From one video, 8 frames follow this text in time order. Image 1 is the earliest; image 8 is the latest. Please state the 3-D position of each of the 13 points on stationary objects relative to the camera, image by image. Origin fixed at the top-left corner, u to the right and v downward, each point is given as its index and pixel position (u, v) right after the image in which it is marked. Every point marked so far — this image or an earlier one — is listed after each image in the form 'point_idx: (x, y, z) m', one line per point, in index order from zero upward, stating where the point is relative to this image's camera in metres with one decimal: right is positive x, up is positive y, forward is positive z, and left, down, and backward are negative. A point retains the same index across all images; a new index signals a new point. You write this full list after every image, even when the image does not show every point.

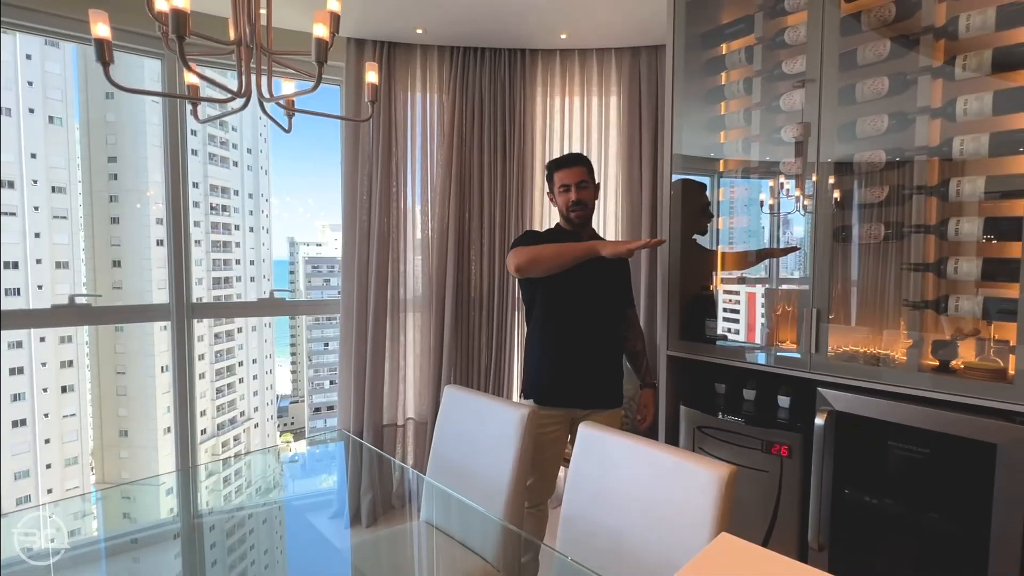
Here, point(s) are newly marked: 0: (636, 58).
0: (+0.6, +1.2, +2.6) m
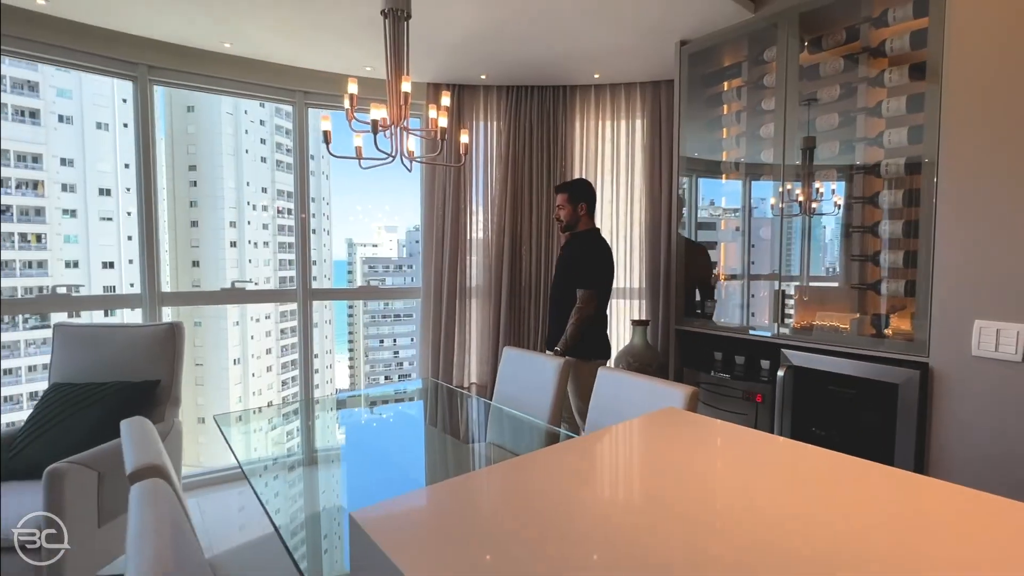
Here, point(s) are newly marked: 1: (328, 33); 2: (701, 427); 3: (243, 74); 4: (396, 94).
0: (+0.9, +1.2, +3.2) m
1: (-0.9, +1.3, +2.6) m
2: (+0.4, -0.4, +1.3) m
3: (-1.6, +1.3, +3.1) m
4: (-0.4, +0.6, +1.7) m
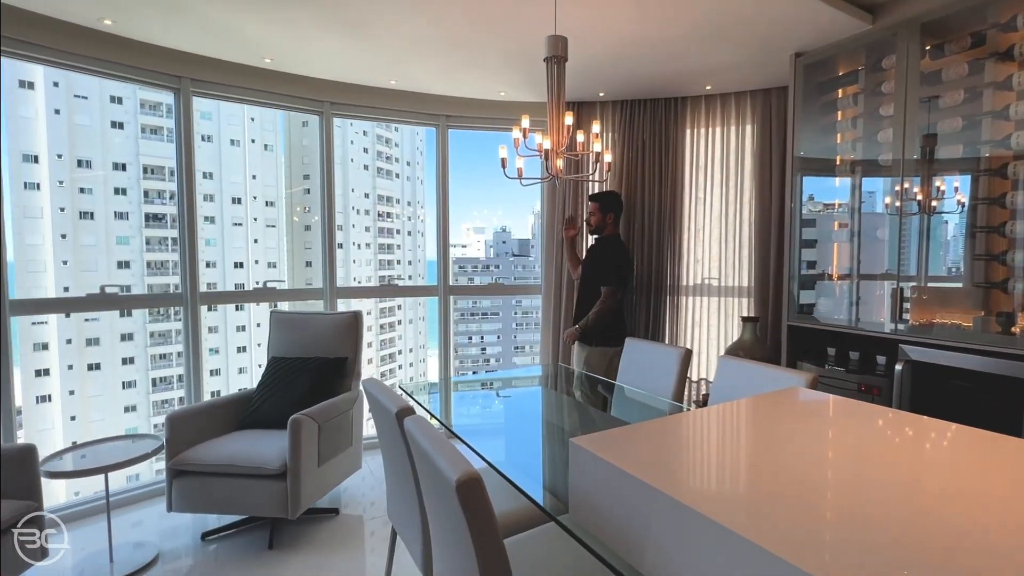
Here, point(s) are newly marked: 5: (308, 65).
0: (+1.7, +1.2, +3.3) m
1: (-0.2, +1.3, +3.0) m
2: (+0.8, -0.4, +1.5) m
3: (-0.9, +1.3, +3.6) m
4: (+0.2, +0.7, +2.0) m
5: (-1.2, +1.3, +3.0) m
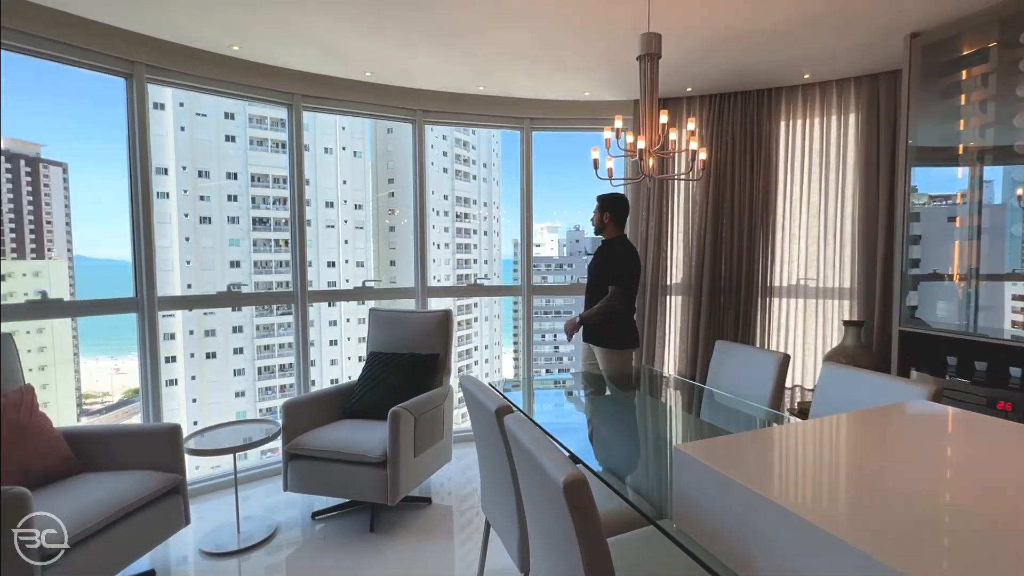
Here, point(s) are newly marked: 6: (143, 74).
0: (+2.2, +1.2, +3.1) m
1: (+0.3, +1.3, +3.0) m
2: (+1.1, -0.4, +1.4) m
3: (-0.3, +1.3, +3.7) m
4: (+0.5, +0.6, +2.0) m
5: (-0.7, +1.3, +3.2) m
6: (-2.0, +1.2, +2.8) m
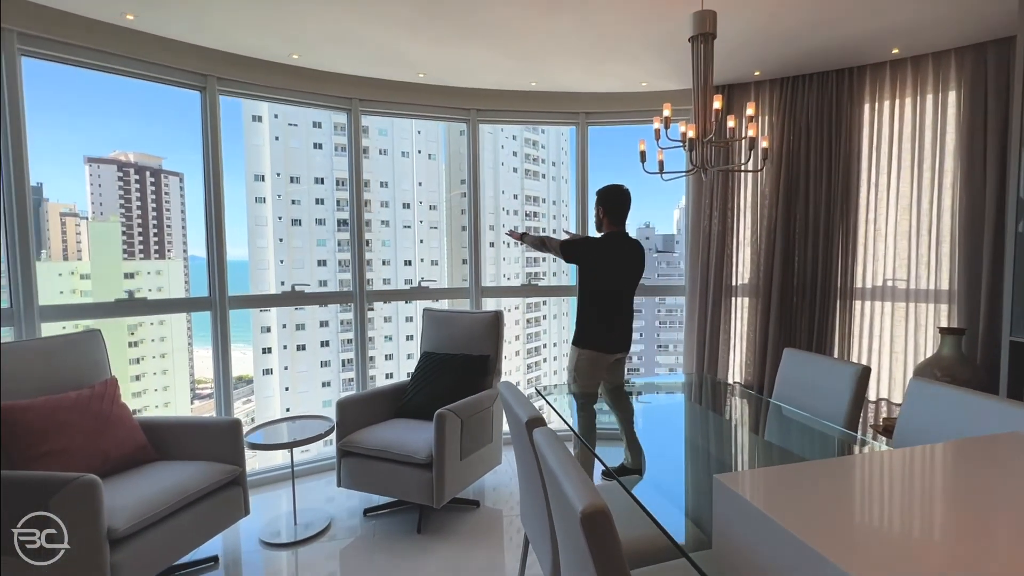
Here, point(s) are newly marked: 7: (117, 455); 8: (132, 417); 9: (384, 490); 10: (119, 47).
0: (+2.5, +1.2, +2.7) m
1: (+0.6, +1.3, +2.9) m
2: (+1.2, -0.4, +1.2) m
3: (+0.1, +1.3, +3.7) m
4: (+0.7, +0.6, +1.8) m
5: (-0.4, +1.3, +3.2) m
6: (-1.7, +1.2, +2.9) m
7: (-1.6, -0.7, +2.1) m
8: (-1.7, -0.6, +2.3) m
9: (-0.6, -1.0, +2.4) m
10: (-2.0, +1.2, +2.6) m
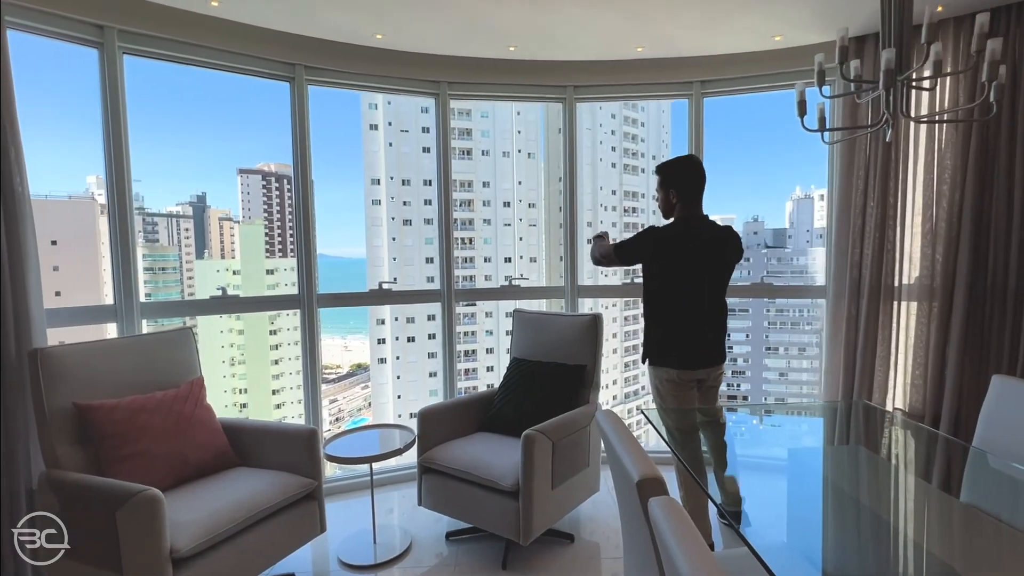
0: (+2.9, +1.2, +1.8) m
1: (+1.1, +1.3, +2.4) m
2: (+1.4, -0.4, +0.6) m
3: (+0.8, +1.3, +3.2) m
4: (+1.0, +0.6, +1.3) m
5: (+0.2, +1.3, +2.9) m
6: (-1.2, +1.2, +2.8) m
7: (-1.3, -0.7, +2.0) m
8: (-1.3, -0.6, +2.2) m
9: (-0.2, -1.0, +2.1) m
10: (-1.5, +1.2, +2.5) m
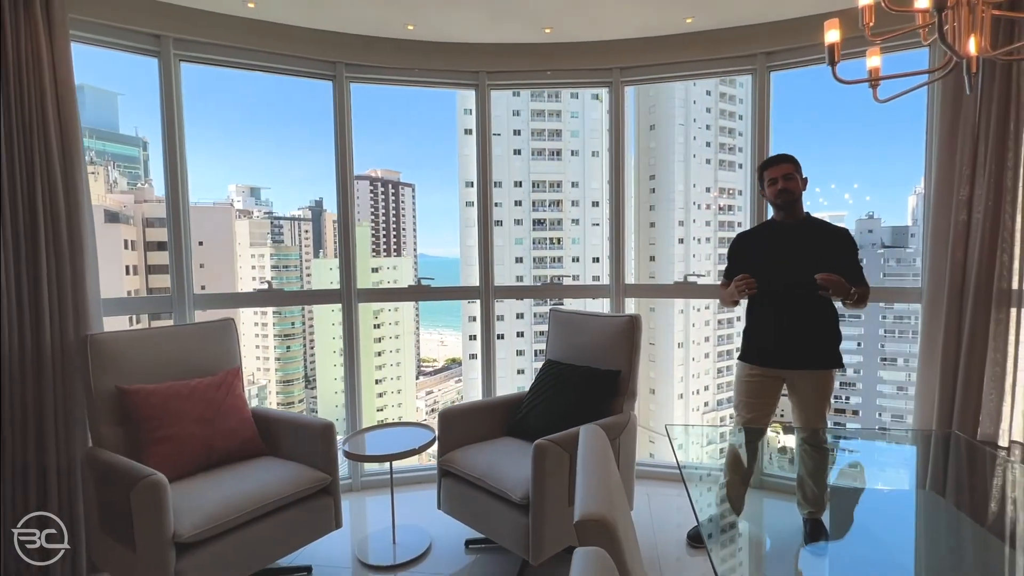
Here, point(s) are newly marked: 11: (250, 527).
0: (+2.9, +1.2, +1.2) m
1: (+1.2, +1.3, +2.1) m
2: (+1.1, -0.4, +0.2) m
3: (+1.1, +1.3, +2.9) m
4: (+0.9, +0.6, +1.0) m
5: (+0.4, +1.4, +2.7) m
6: (-0.9, +1.2, +2.9) m
7: (-1.2, -0.7, +2.1) m
8: (-1.2, -0.5, +2.3) m
9: (-0.1, -0.9, +2.0) m
10: (-1.3, +1.3, +2.6) m
11: (-0.9, -0.9, +1.8) m
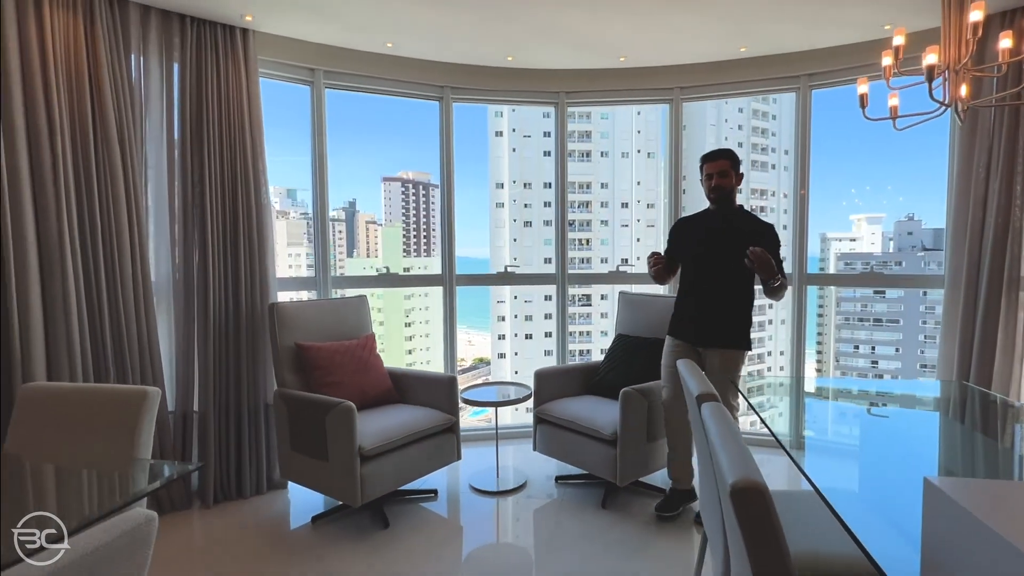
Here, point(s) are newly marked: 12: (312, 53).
0: (+3.3, +1.2, +1.5) m
1: (+1.7, +1.4, +2.5) m
2: (+1.5, -0.3, +0.7) m
3: (+1.5, +1.4, +3.4) m
4: (+1.3, +0.7, +1.5) m
5: (+0.9, +1.4, +3.1) m
6: (-0.4, +1.3, +3.4) m
7: (-0.7, -0.6, +2.7) m
8: (-0.7, -0.4, +2.9) m
9: (+0.3, -0.9, +2.5) m
10: (-0.8, +1.4, +3.2) m
11: (-0.5, -0.8, +2.4) m
12: (-1.2, +1.4, +3.0) m
